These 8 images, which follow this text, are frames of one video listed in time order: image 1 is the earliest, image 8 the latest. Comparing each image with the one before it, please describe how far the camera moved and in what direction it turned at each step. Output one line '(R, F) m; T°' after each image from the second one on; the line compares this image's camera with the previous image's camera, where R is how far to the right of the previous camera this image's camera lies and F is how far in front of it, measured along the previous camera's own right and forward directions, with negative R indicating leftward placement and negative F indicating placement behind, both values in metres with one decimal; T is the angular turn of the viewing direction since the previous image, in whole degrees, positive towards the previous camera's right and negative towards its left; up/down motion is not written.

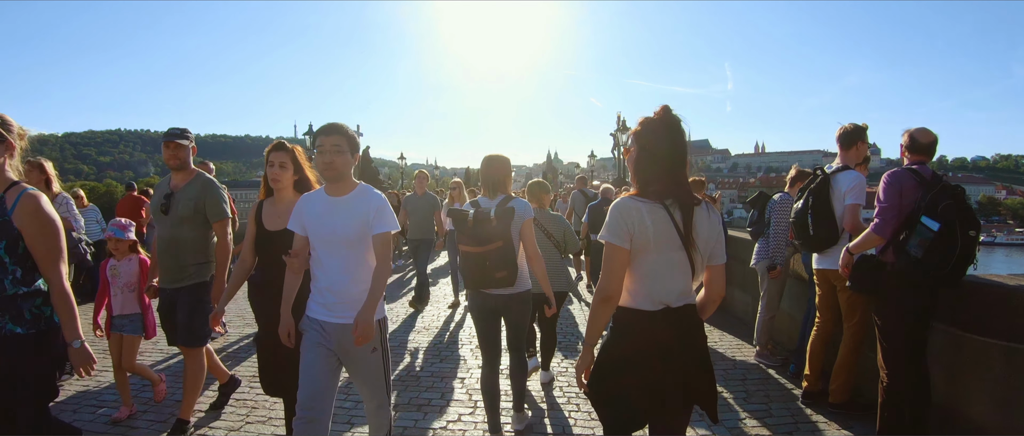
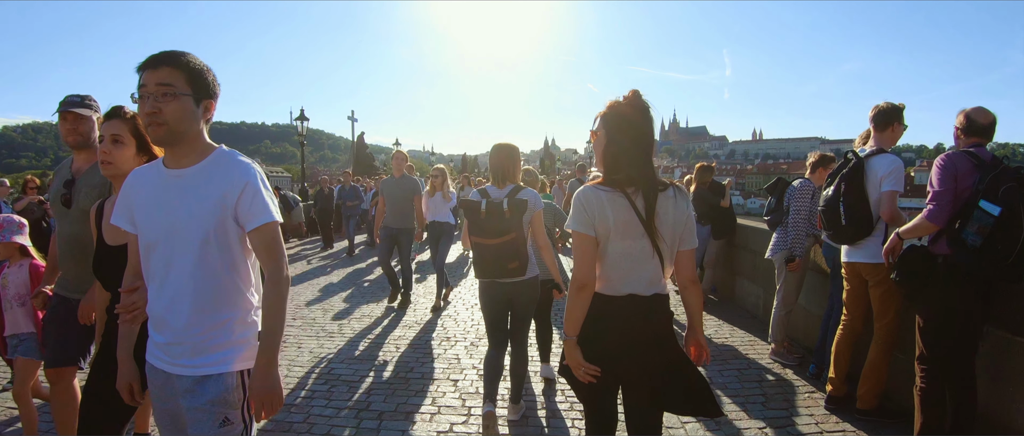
(0.0, +0.4) m; 0°
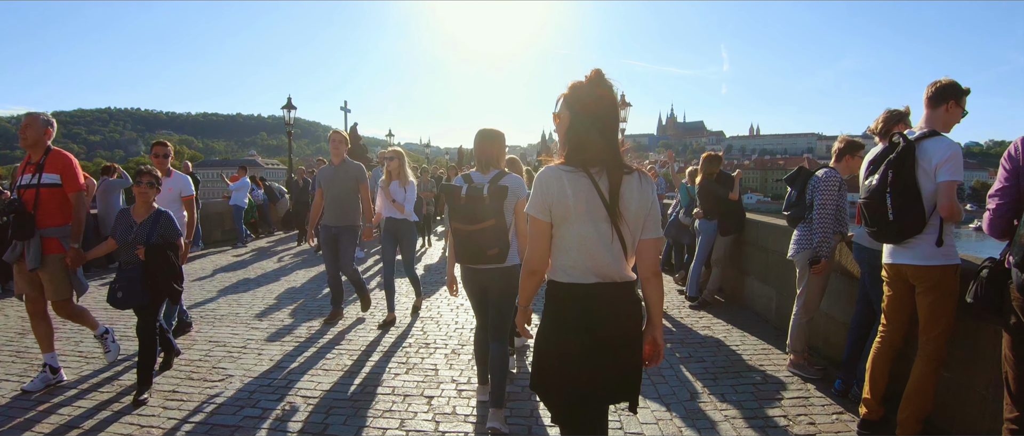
(+0.1, +0.6) m; 0°
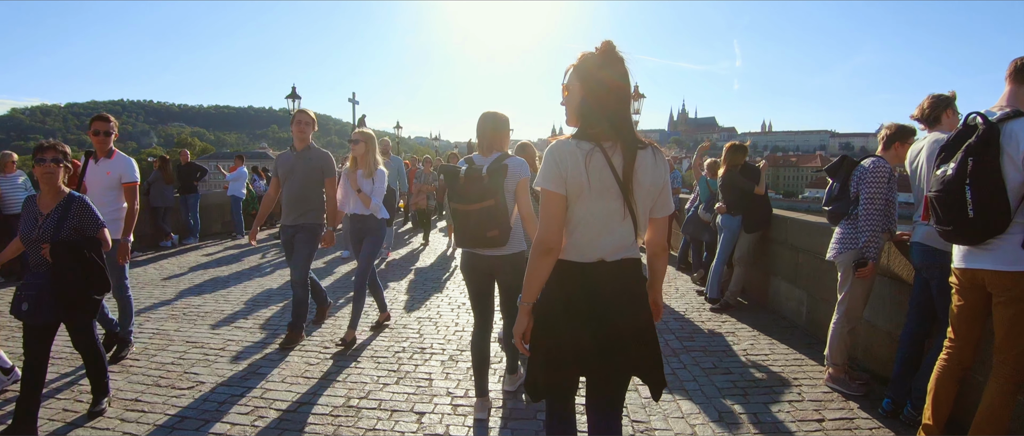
(0.0, +0.5) m; -1°
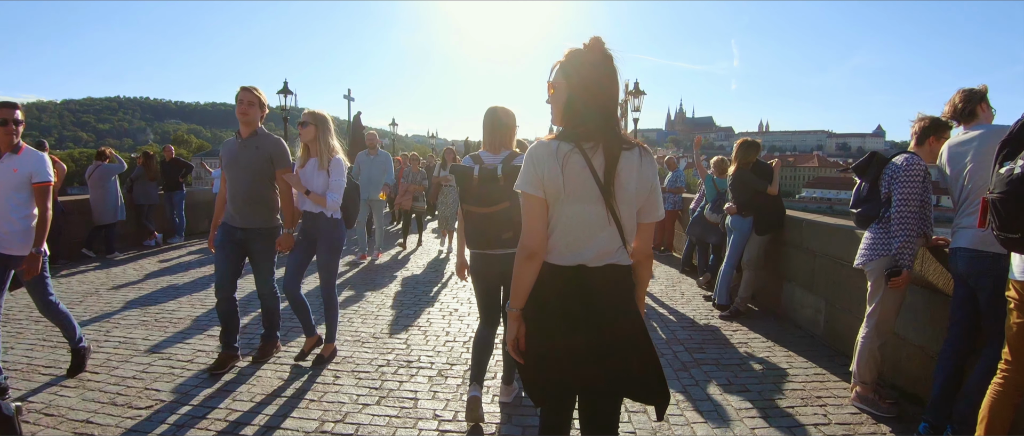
(0.0, +0.4) m; 0°
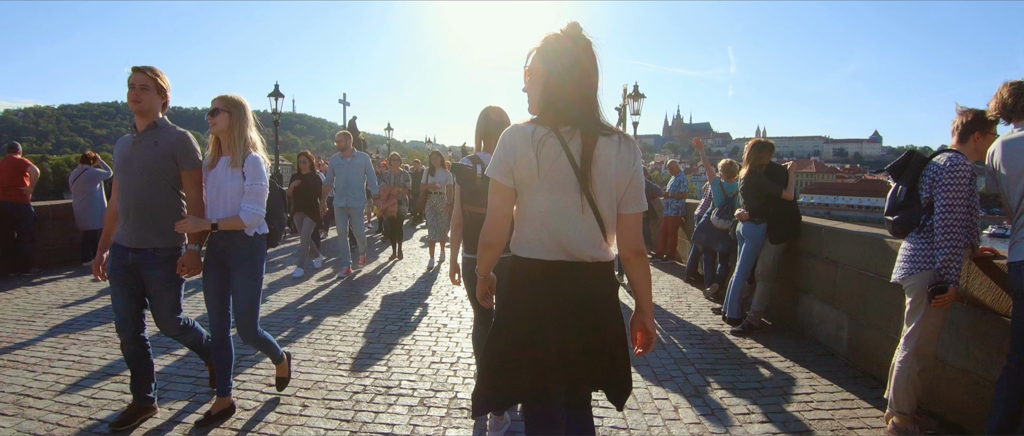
(0.0, +0.4) m; 0°
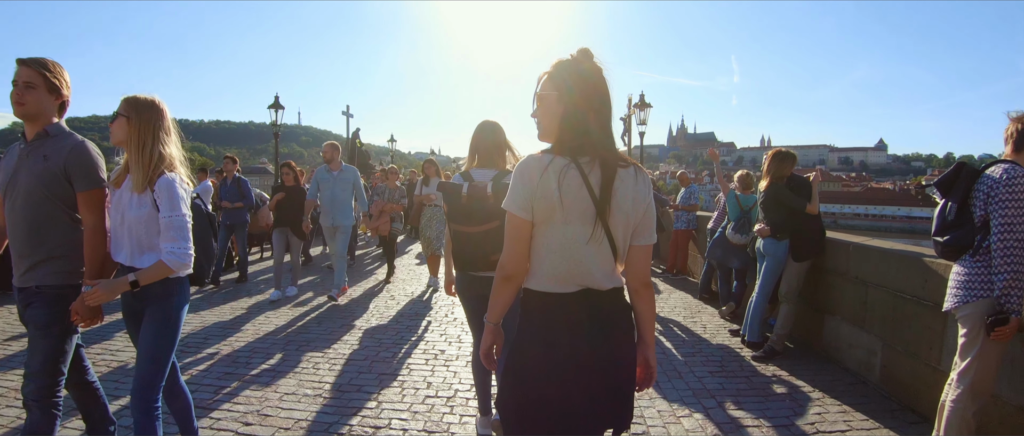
(0.0, +0.3) m; 0°
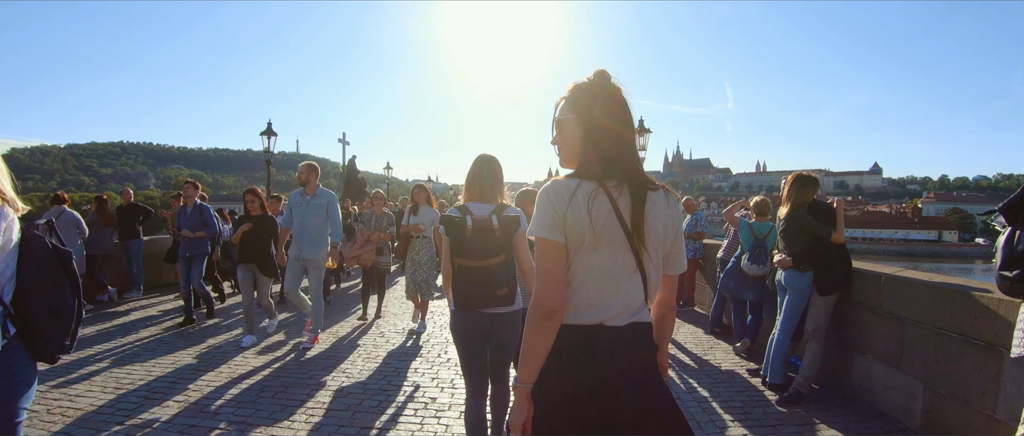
(0.0, +0.4) m; 0°
